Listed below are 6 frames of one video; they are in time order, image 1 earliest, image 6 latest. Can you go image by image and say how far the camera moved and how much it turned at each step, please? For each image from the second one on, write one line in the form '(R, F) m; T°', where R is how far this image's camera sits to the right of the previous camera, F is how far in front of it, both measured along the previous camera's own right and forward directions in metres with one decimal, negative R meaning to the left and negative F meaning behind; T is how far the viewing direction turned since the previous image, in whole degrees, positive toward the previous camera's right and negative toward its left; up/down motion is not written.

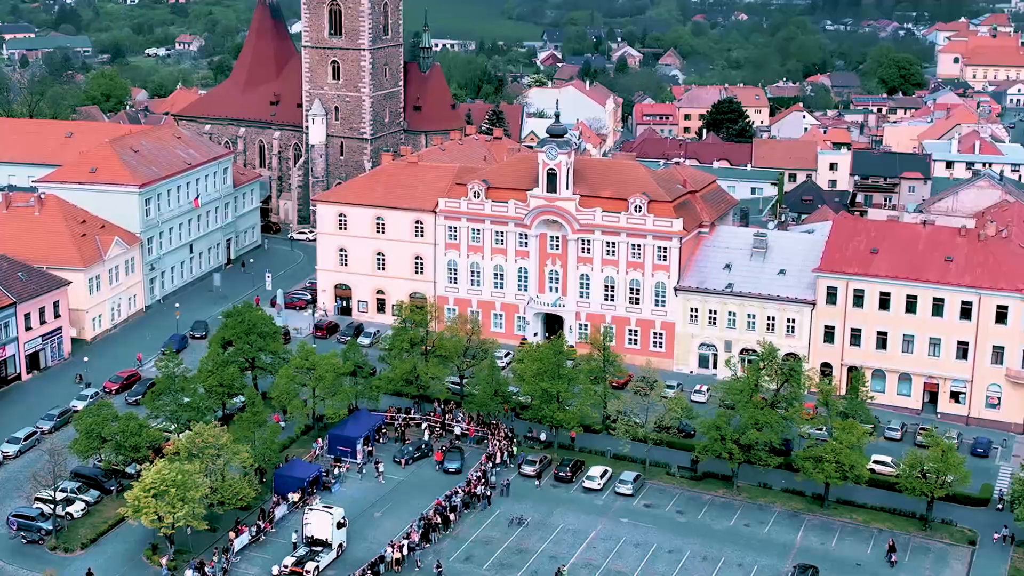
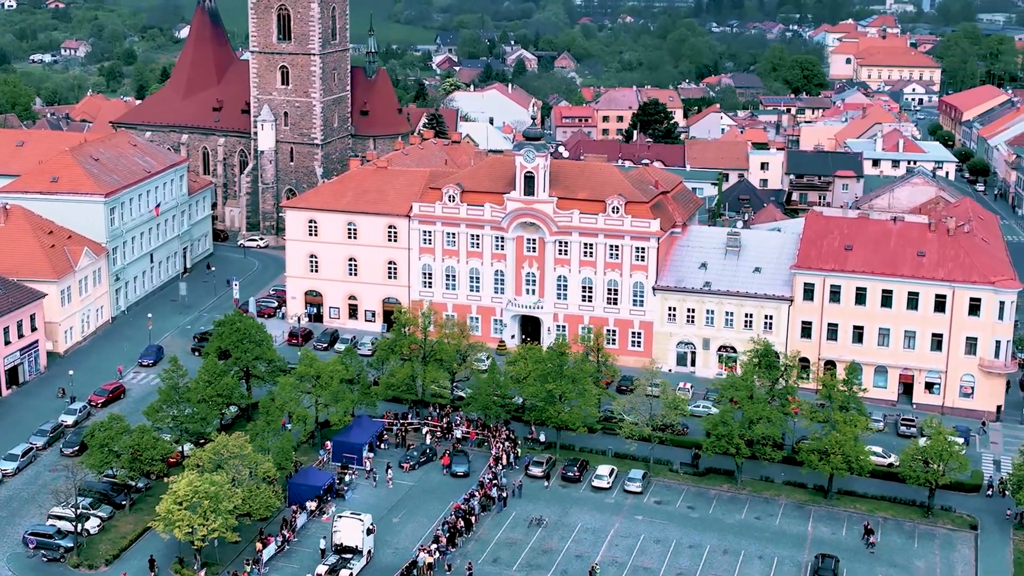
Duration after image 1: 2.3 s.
(-6.1, -0.1) m; +5°
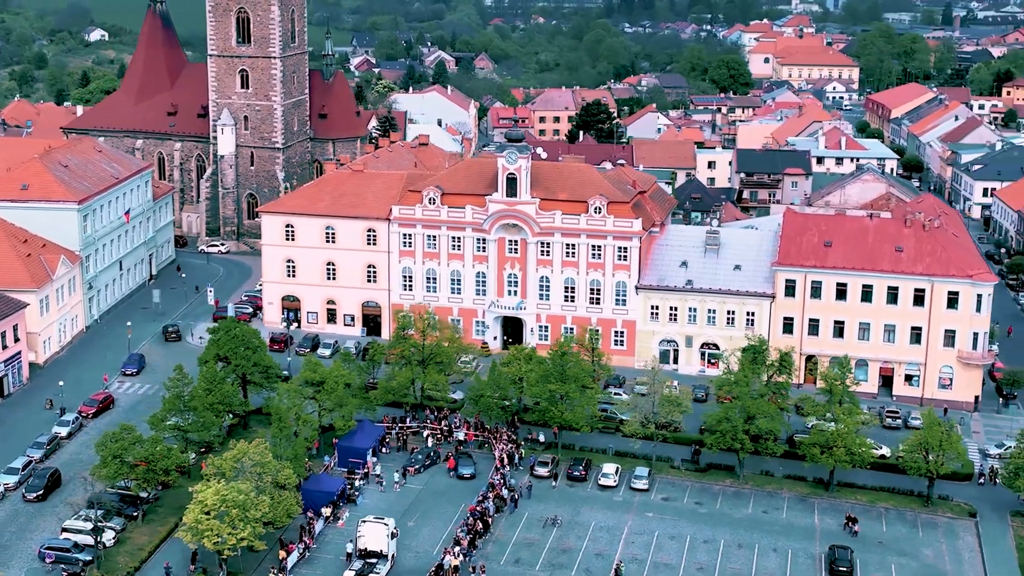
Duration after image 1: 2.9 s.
(-4.8, -0.1) m; +4°
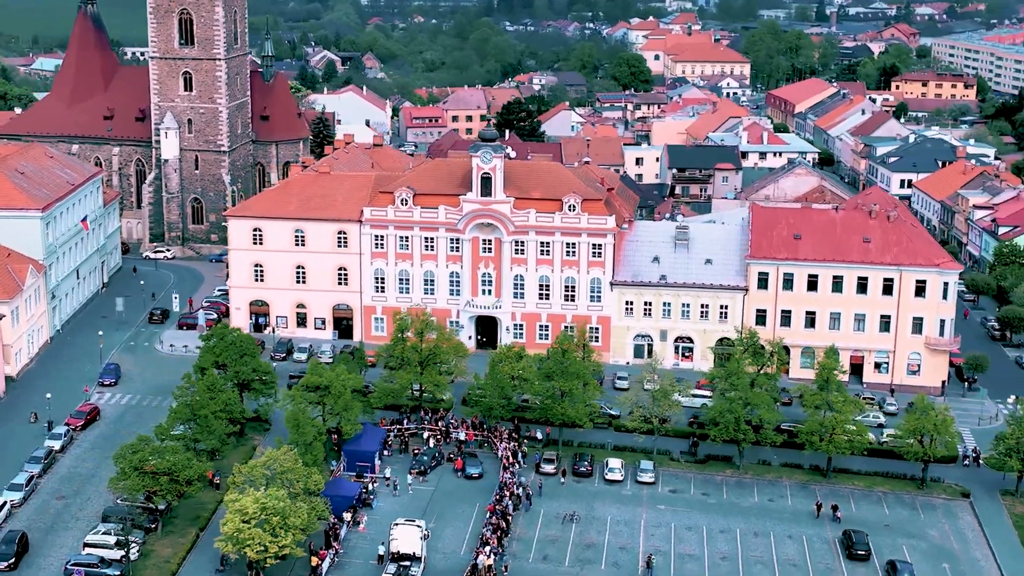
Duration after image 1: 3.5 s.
(-6.5, 0.0) m; +5°
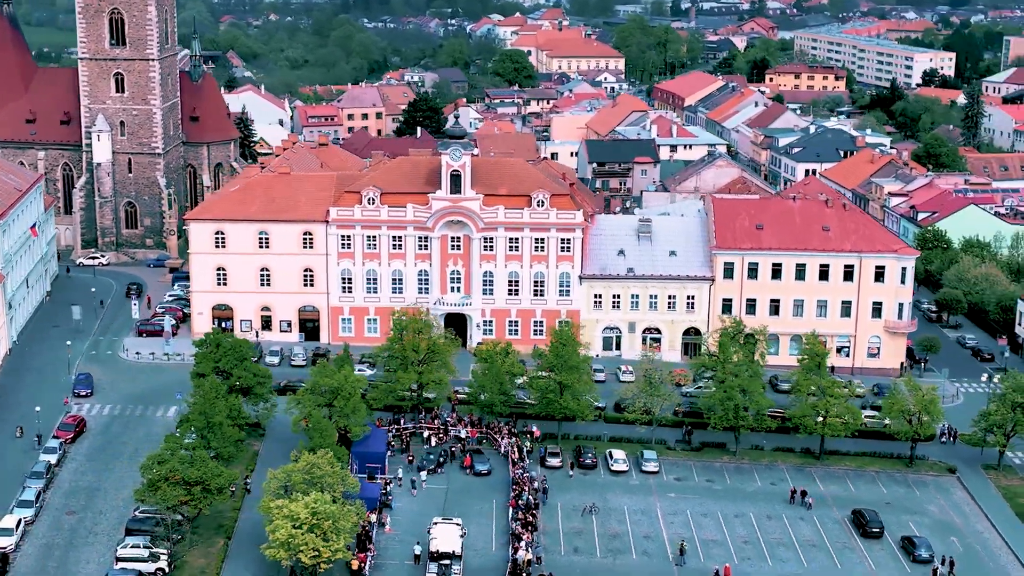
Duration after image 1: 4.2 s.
(-7.7, +0.1) m; +6°
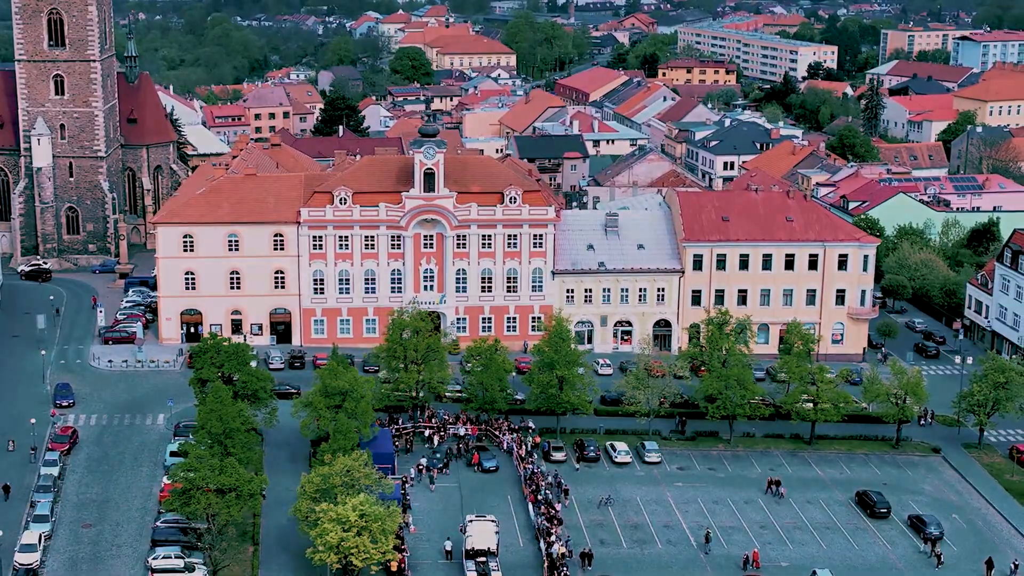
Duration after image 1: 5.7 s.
(-6.8, 0.0) m; +5°
